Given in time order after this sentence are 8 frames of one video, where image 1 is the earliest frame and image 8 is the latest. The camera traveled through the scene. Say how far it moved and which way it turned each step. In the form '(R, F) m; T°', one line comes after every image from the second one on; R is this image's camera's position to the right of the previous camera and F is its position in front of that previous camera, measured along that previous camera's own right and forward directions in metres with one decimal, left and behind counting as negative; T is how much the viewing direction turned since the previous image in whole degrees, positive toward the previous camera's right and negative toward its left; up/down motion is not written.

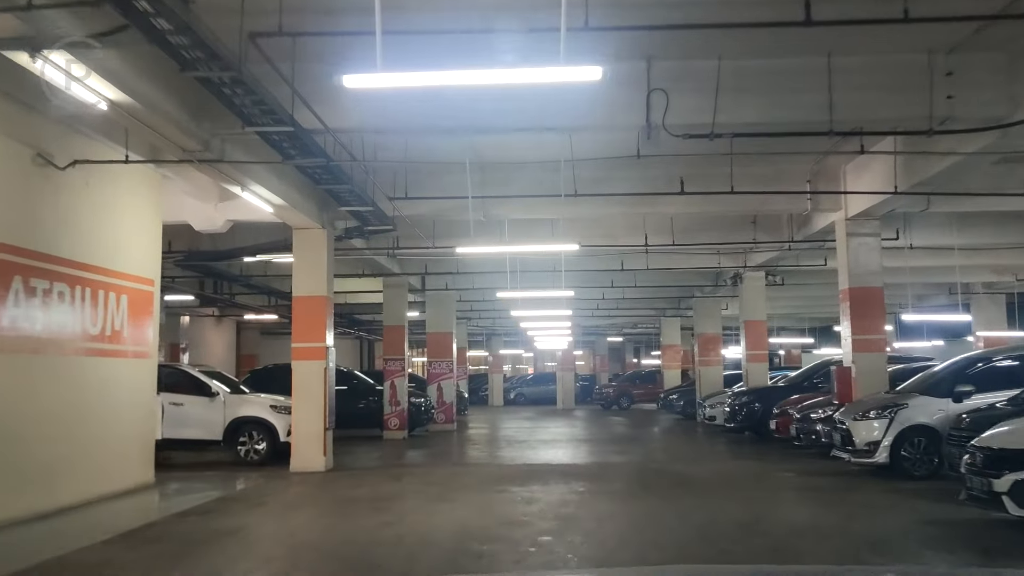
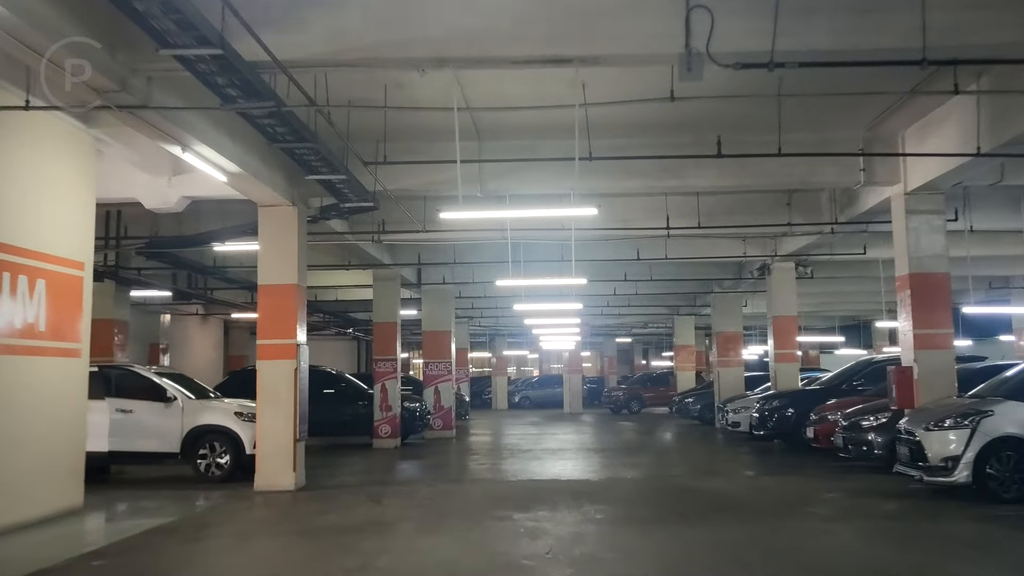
(0.0, +1.7) m; 0°
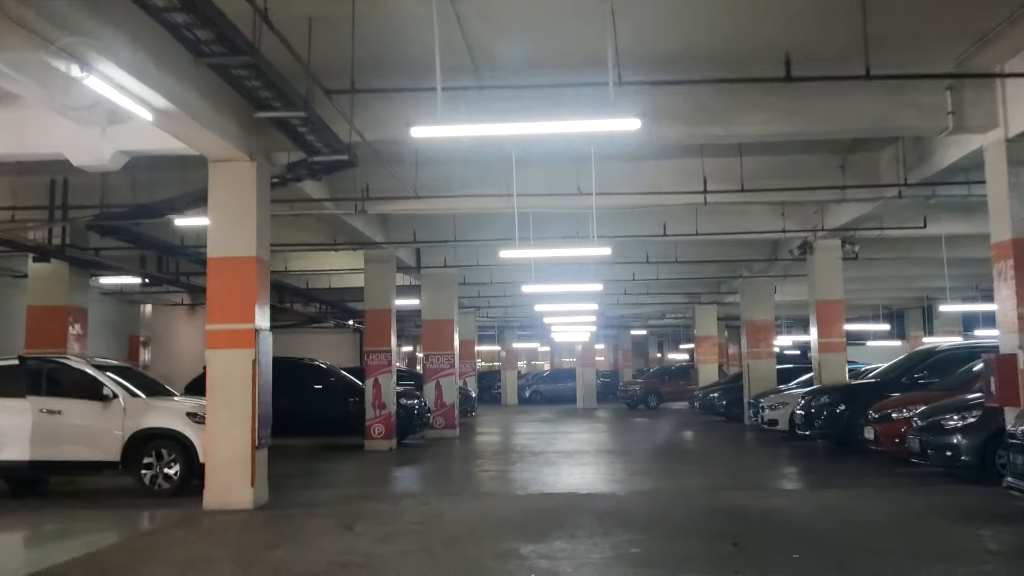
(0.0, +1.8) m; -1°
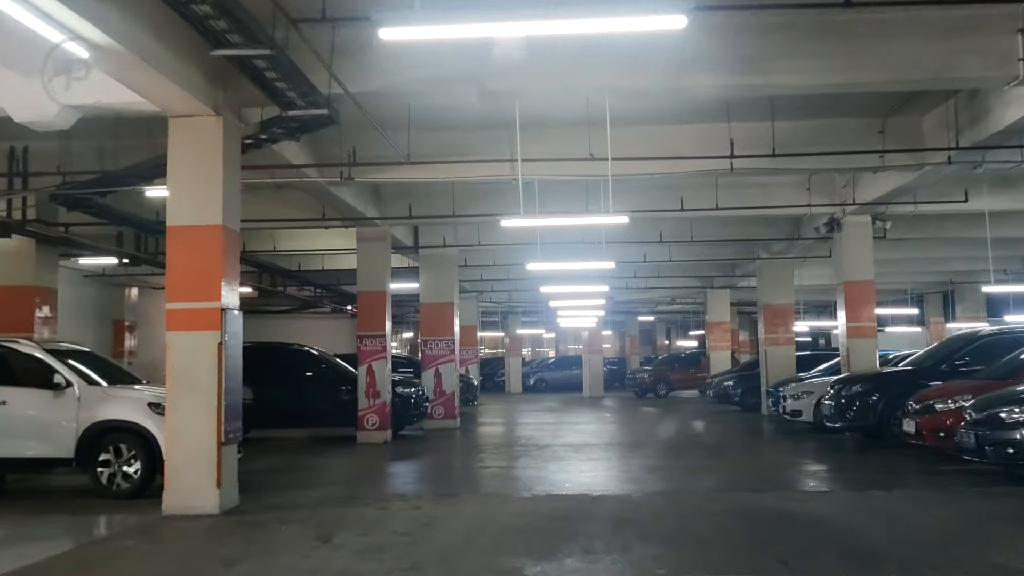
(0.0, +1.0) m; 0°
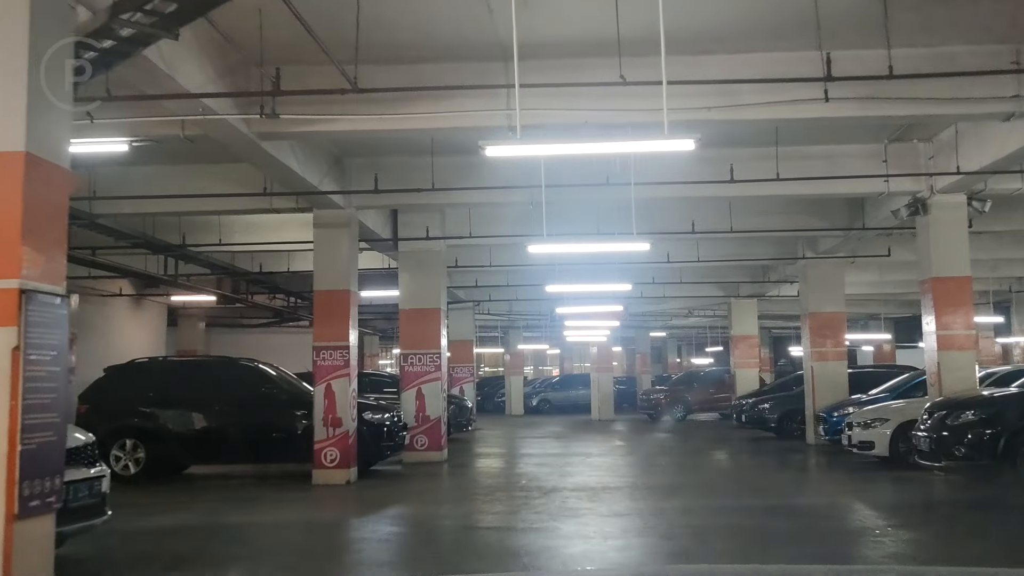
(0.0, +2.8) m; 0°
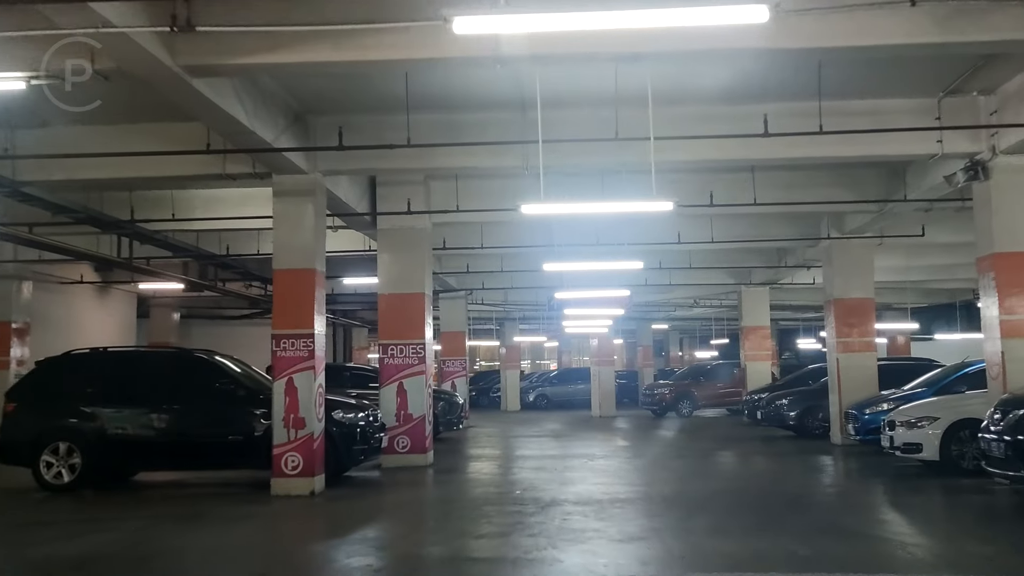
(0.0, +1.5) m; 0°
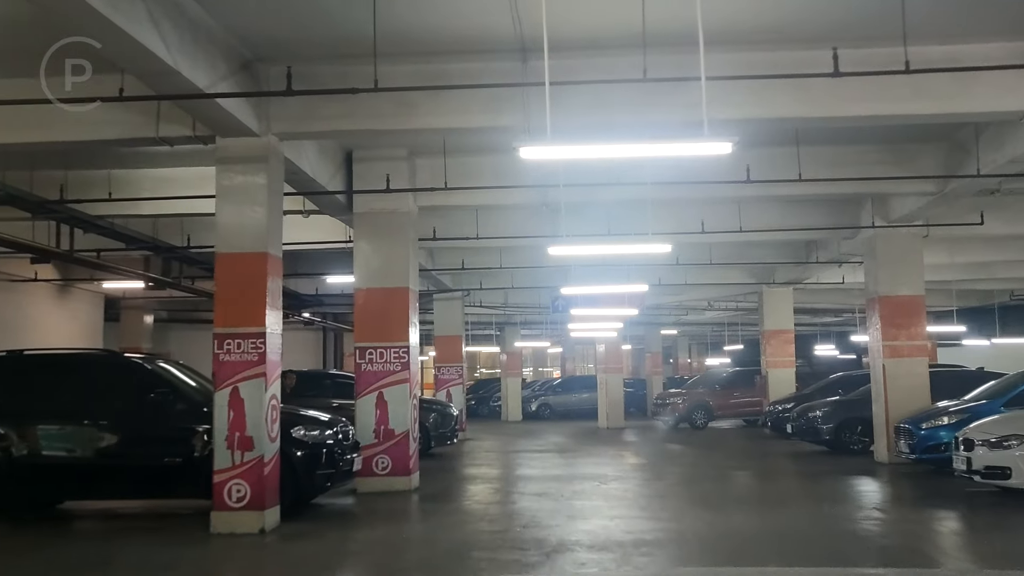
(0.0, +1.7) m; 0°
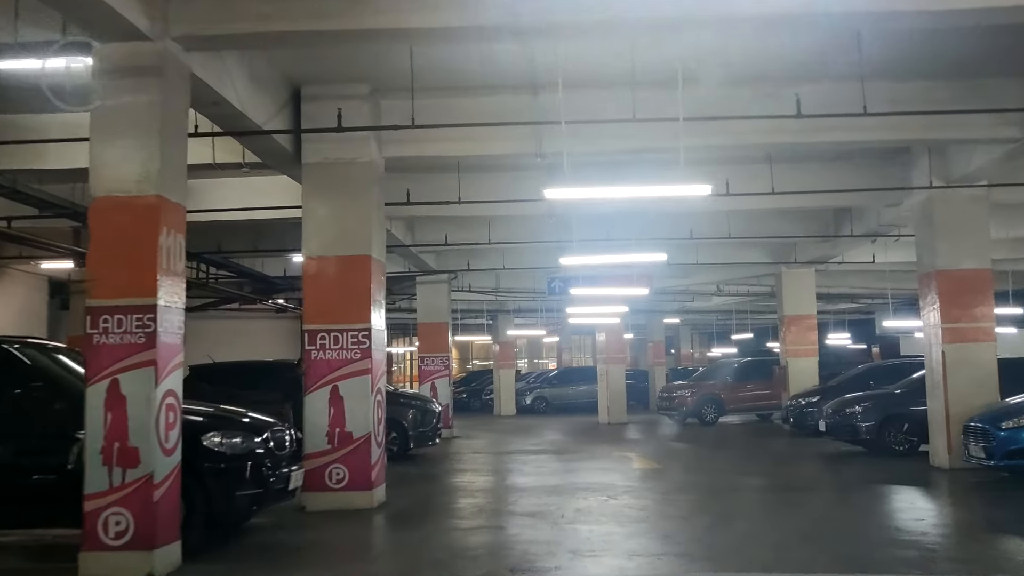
(+0.1, +1.9) m; 0°
